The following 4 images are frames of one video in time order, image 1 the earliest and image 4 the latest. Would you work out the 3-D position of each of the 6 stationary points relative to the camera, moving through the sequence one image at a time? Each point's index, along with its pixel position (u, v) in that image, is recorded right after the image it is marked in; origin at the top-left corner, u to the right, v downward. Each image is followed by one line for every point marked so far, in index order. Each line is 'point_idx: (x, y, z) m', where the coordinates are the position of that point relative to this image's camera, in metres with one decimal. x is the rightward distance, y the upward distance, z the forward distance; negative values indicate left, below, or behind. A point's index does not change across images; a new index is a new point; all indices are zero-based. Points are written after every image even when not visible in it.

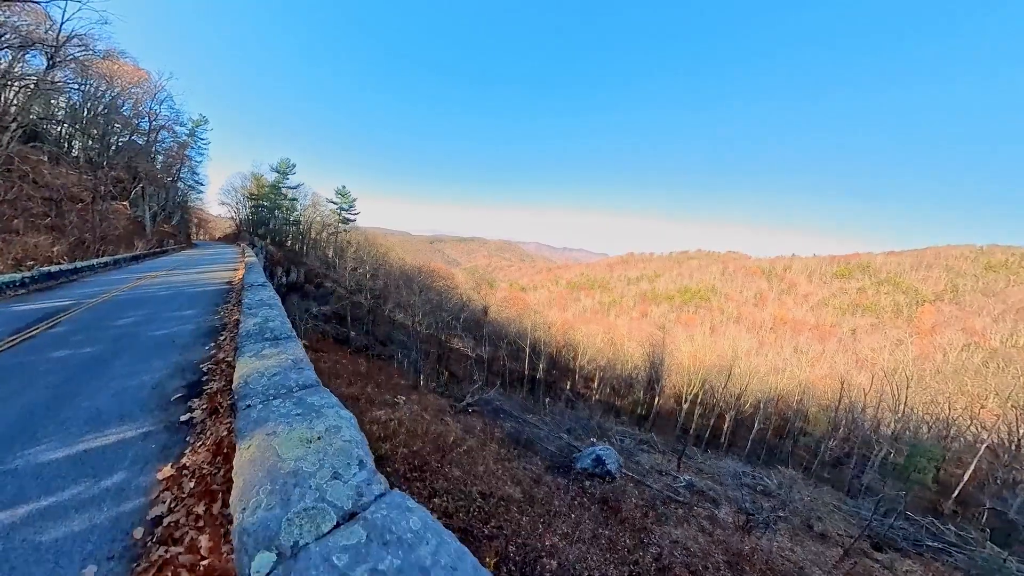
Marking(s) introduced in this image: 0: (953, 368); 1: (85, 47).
0: (+20.1, -3.7, +18.2) m
1: (-18.0, +10.1, +16.7) m
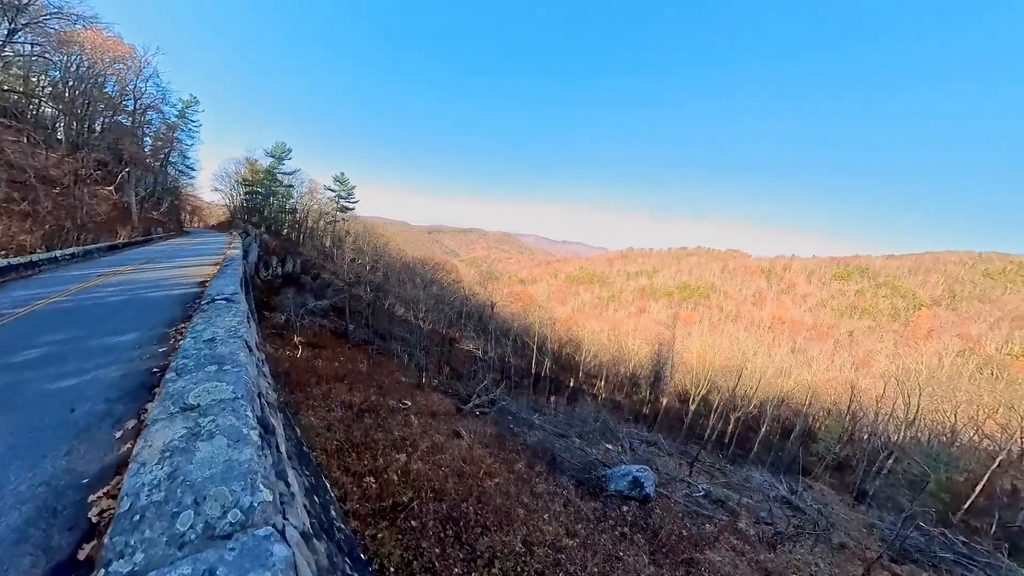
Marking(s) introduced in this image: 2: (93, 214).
0: (+20.7, -4.0, +19.0) m
1: (-17.0, +10.4, +15.3) m
2: (-20.9, +3.6, +19.9) m
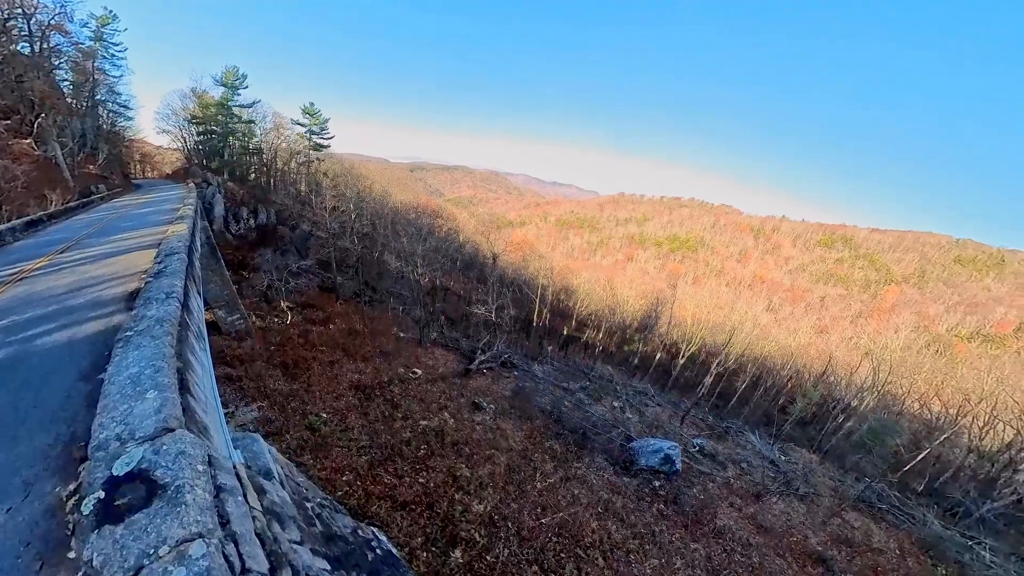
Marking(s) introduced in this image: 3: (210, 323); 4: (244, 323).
0: (+21.2, -3.1, +21.7) m
1: (-15.4, +10.0, +10.3) m
2: (-20.0, +4.5, +16.0) m
3: (-13.2, -1.8, +17.6) m
4: (-11.9, -1.8, +18.1) m
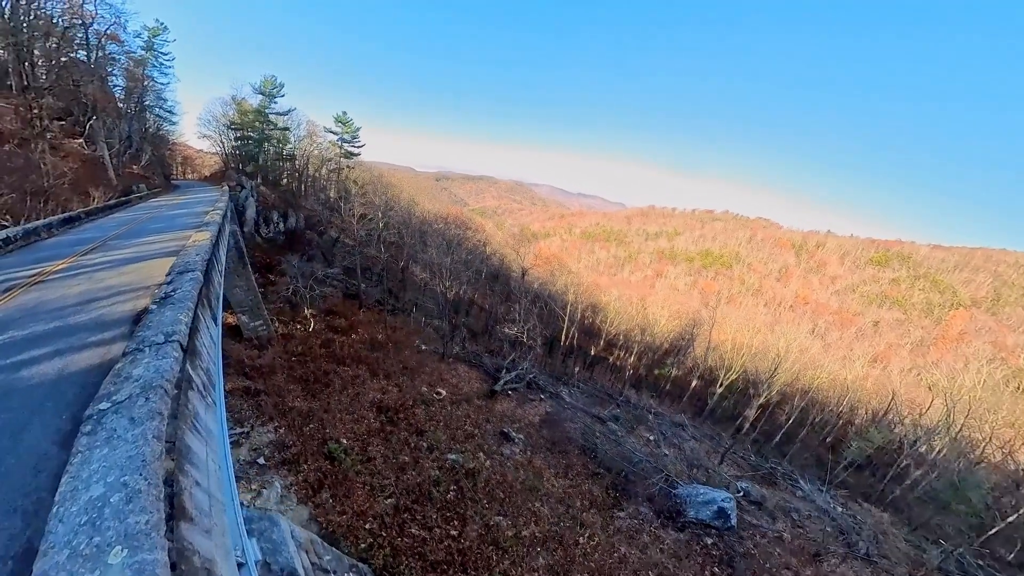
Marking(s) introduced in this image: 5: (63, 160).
0: (+21.9, -4.2, +18.9) m
1: (-15.1, +10.6, +11.4) m
2: (-19.4, +5.0, +17.3) m
3: (-12.6, -1.6, +18.0) m
4: (-11.4, -1.7, +18.4) m
5: (-19.7, +5.8, +17.8) m
